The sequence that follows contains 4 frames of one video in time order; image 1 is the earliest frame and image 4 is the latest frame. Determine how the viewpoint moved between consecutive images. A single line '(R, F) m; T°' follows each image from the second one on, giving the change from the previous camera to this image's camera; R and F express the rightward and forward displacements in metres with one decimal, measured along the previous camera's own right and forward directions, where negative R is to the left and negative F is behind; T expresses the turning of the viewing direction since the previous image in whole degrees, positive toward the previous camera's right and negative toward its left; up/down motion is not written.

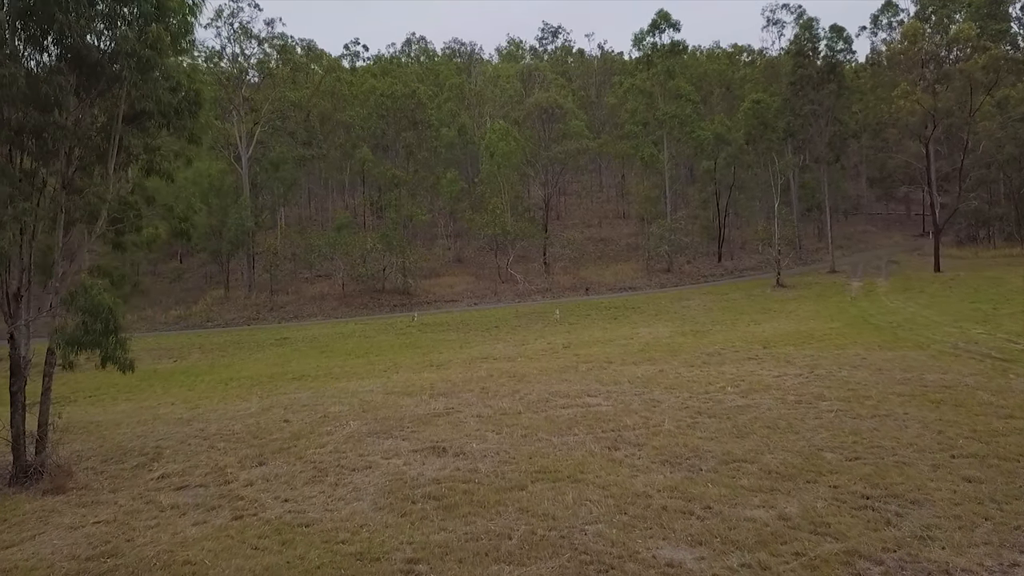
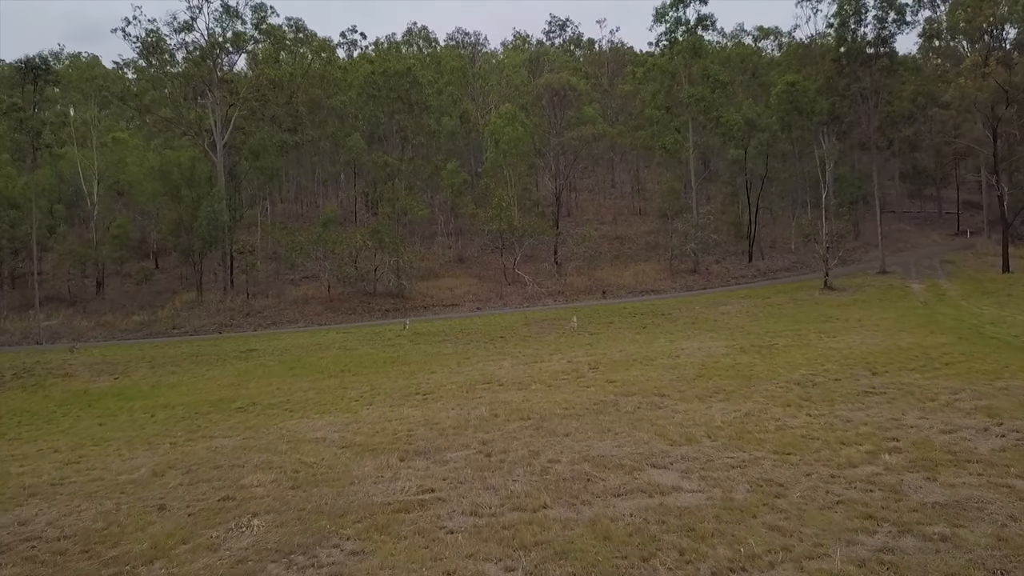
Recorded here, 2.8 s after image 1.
(-0.1, +3.9) m; 0°
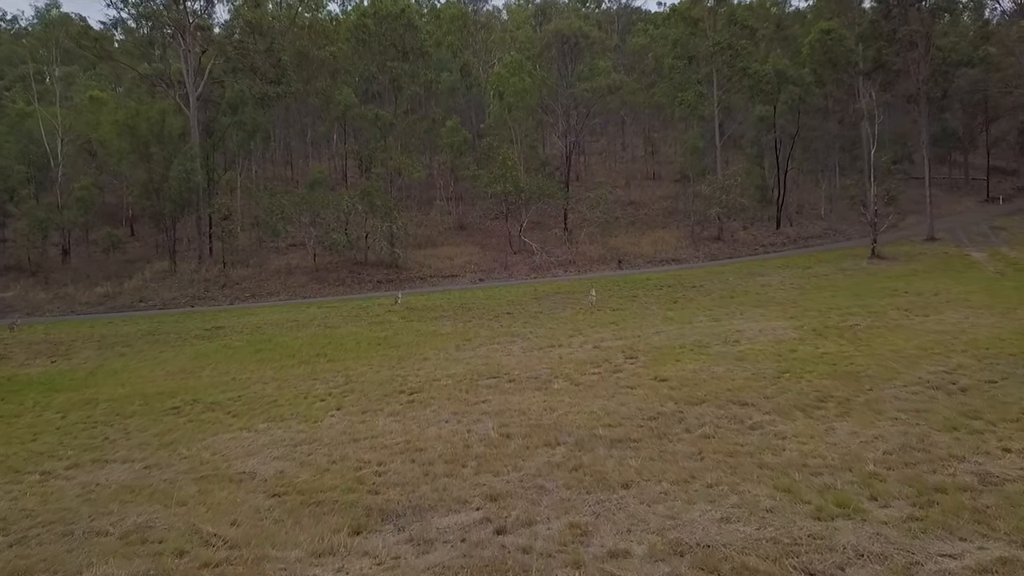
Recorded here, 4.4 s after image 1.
(-0.1, +3.0) m; 0°
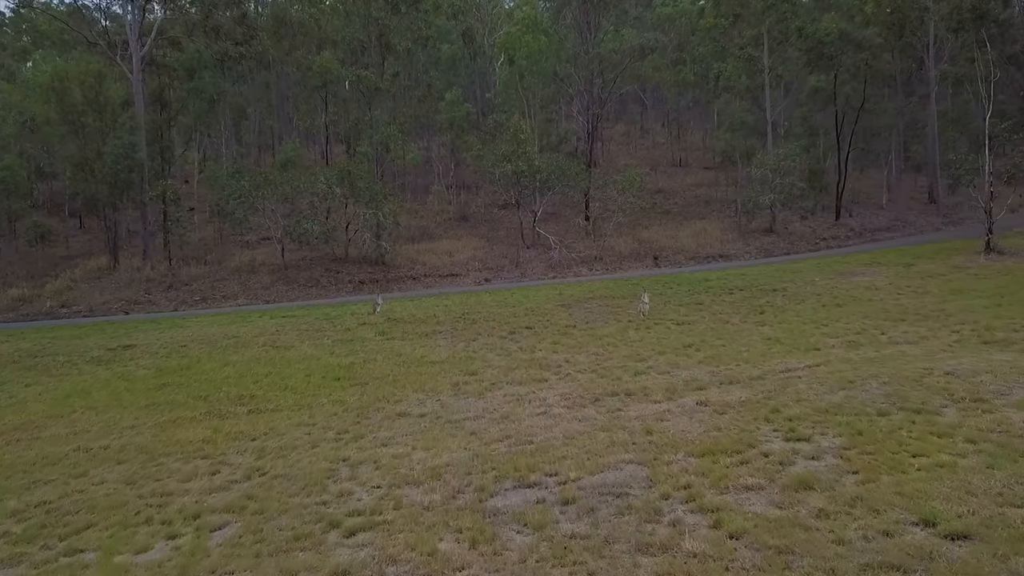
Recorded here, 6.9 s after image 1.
(-0.3, +5.0) m; 0°
